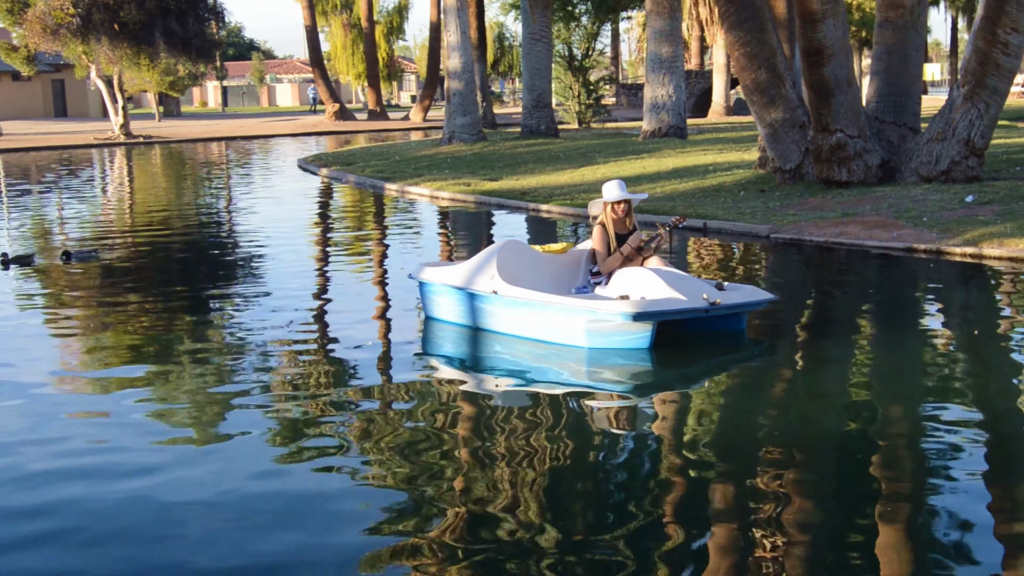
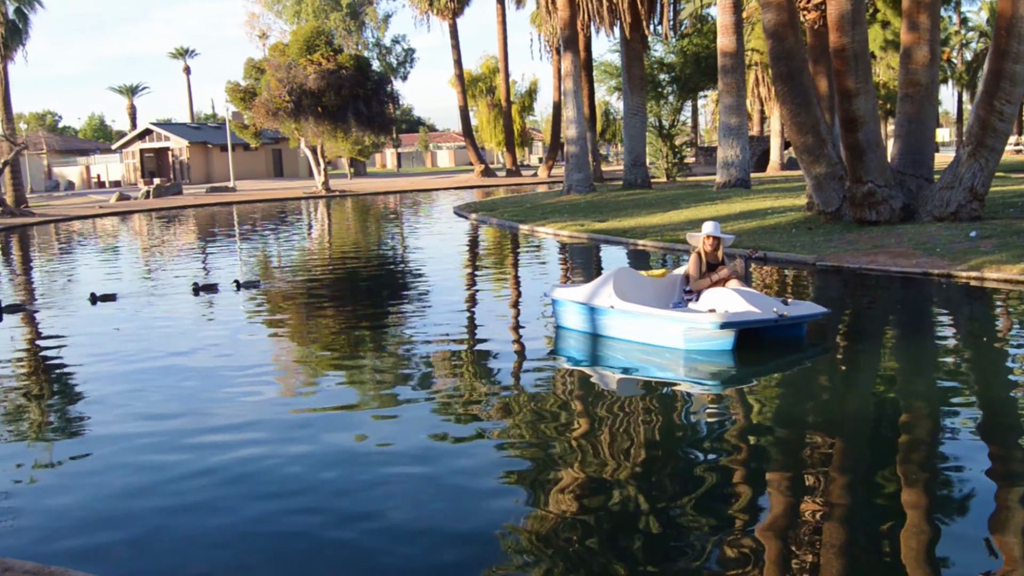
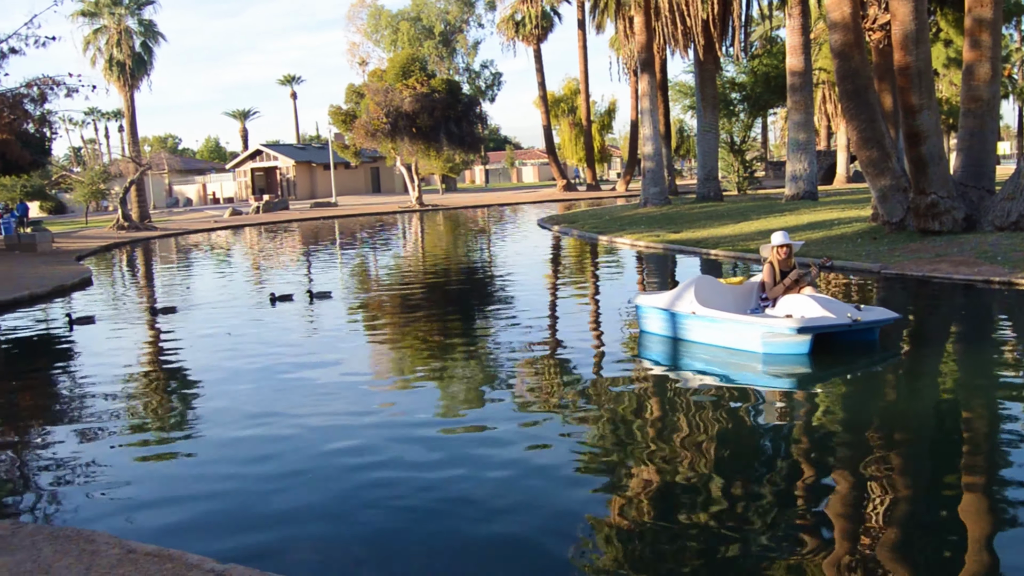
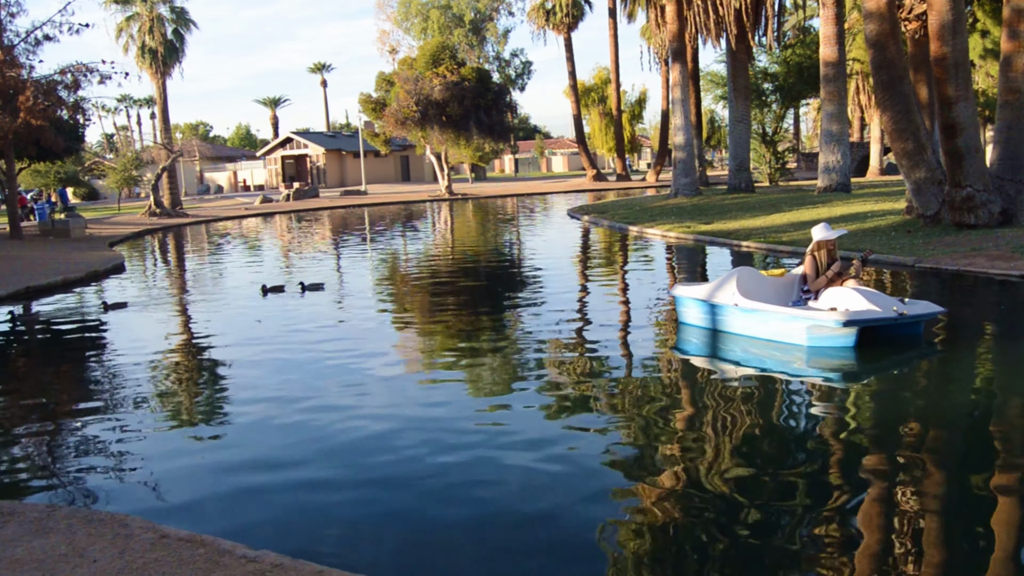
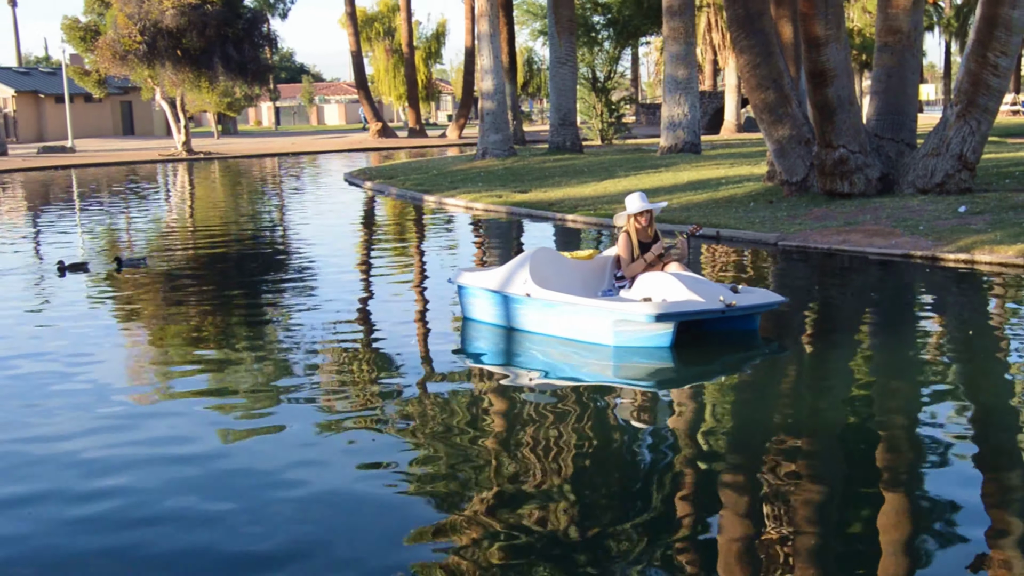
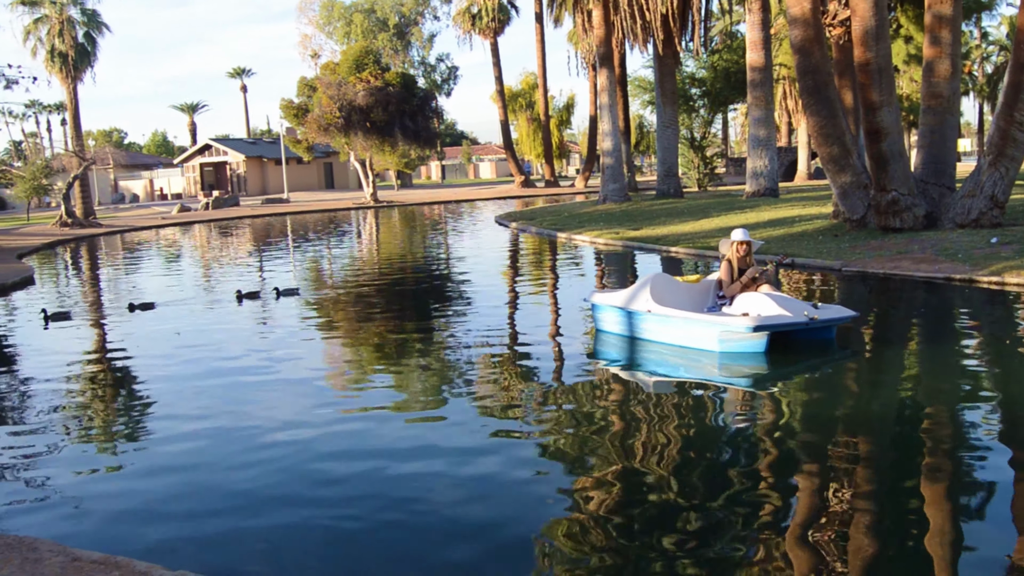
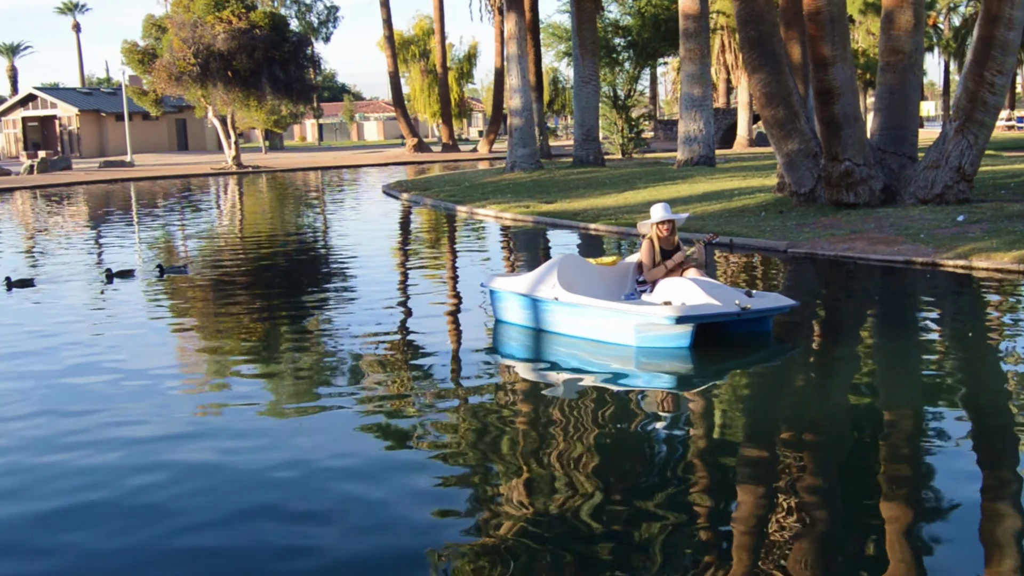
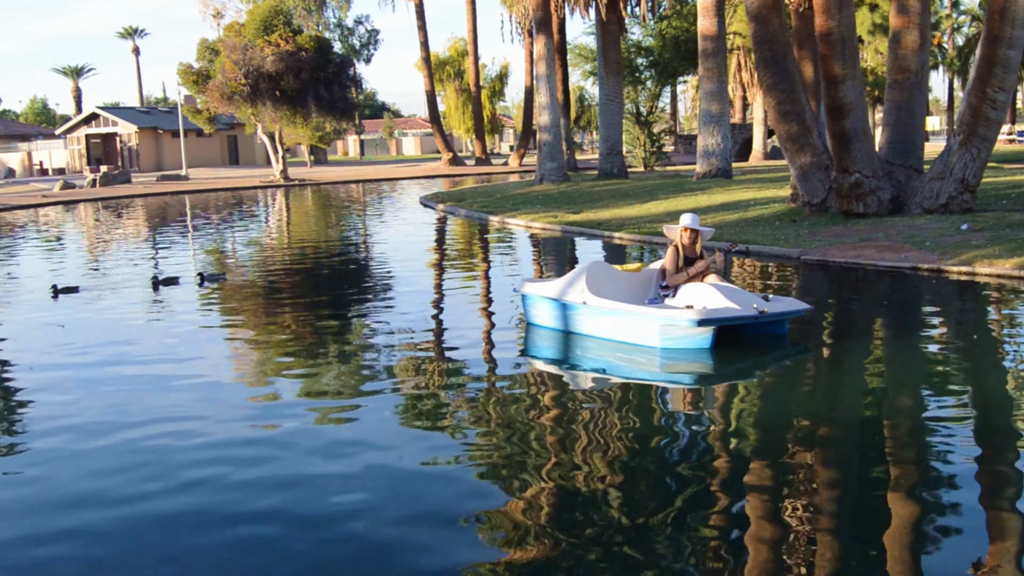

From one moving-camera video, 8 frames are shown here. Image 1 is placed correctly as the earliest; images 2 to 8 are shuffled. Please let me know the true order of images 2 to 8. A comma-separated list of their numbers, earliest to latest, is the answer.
5, 7, 8, 2, 6, 3, 4
